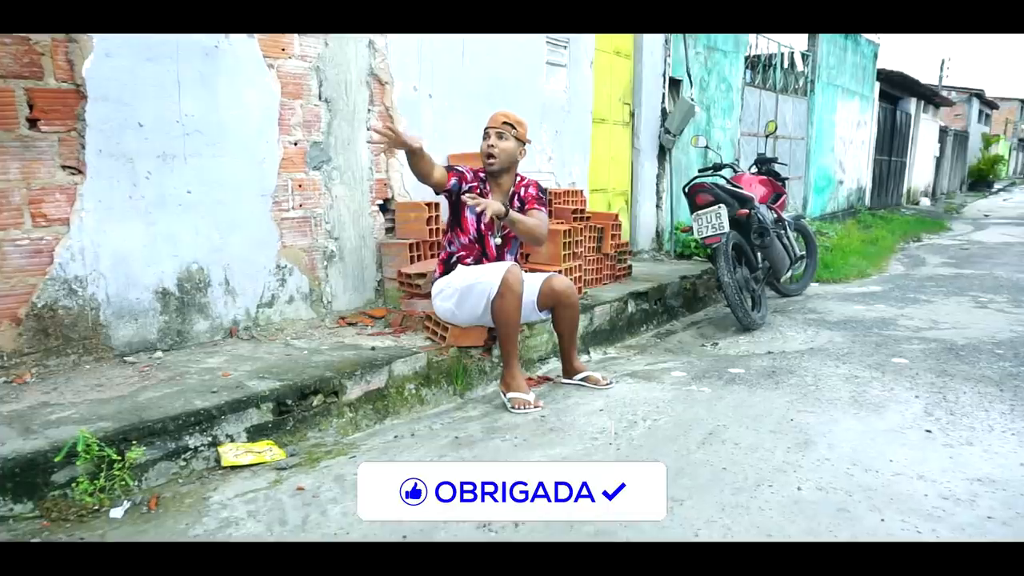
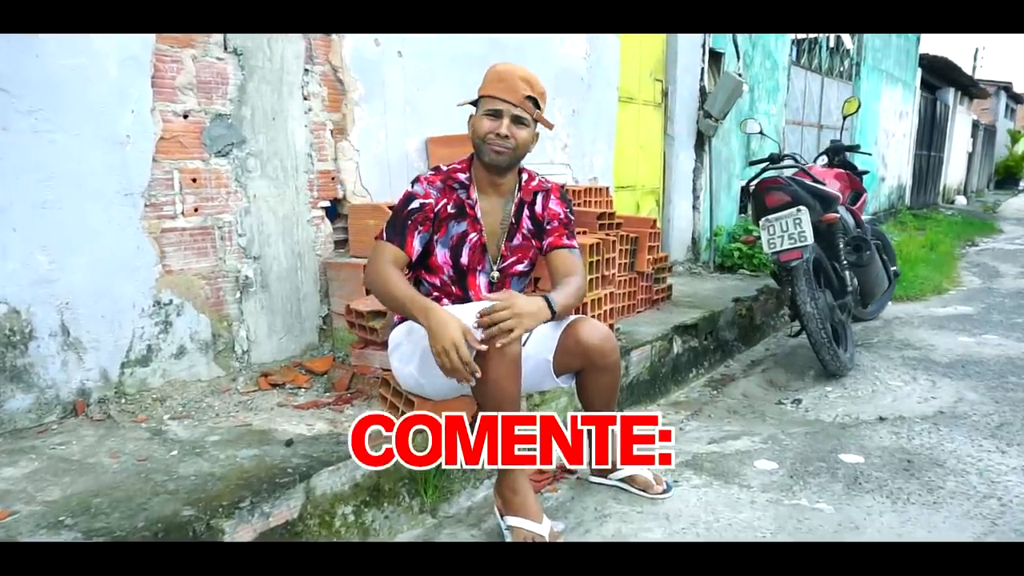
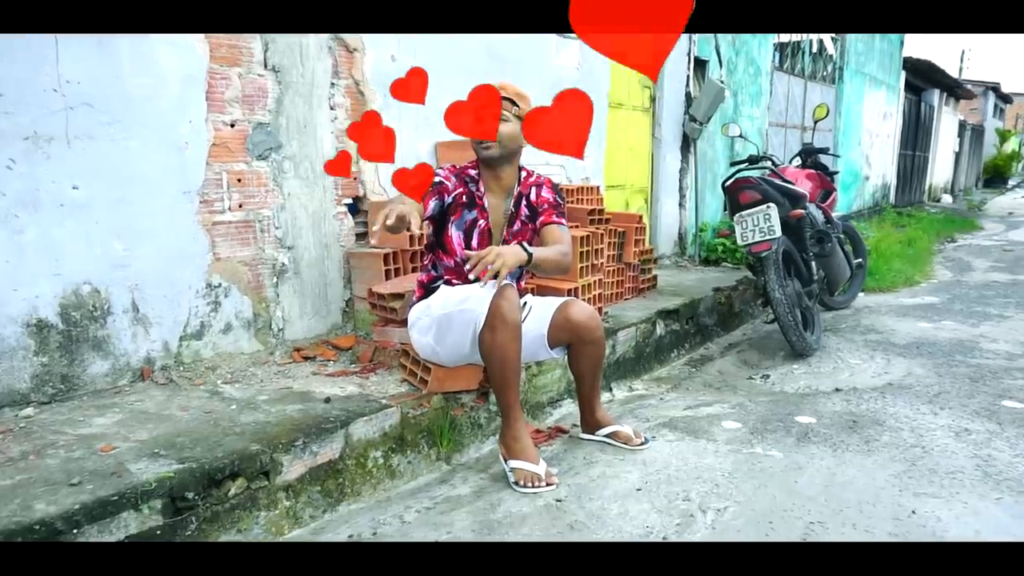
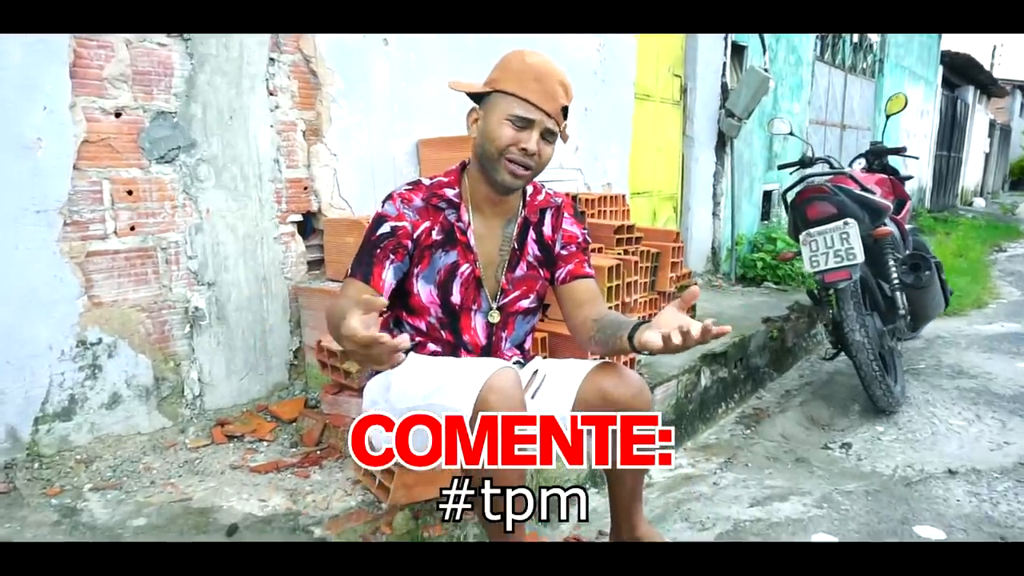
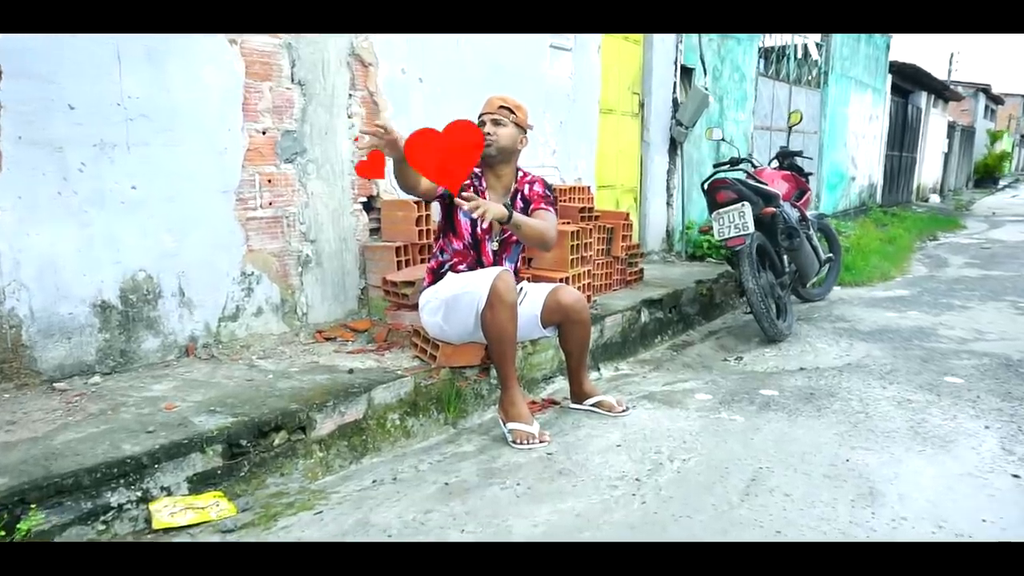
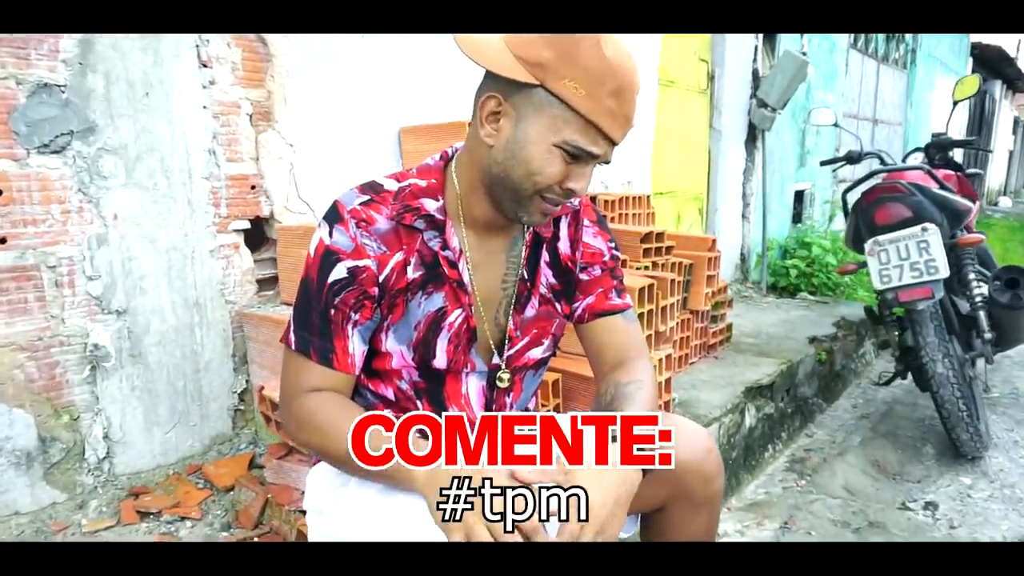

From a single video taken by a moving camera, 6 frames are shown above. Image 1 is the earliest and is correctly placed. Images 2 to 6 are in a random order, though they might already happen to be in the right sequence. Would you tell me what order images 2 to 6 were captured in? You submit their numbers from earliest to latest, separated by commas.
5, 3, 2, 4, 6
